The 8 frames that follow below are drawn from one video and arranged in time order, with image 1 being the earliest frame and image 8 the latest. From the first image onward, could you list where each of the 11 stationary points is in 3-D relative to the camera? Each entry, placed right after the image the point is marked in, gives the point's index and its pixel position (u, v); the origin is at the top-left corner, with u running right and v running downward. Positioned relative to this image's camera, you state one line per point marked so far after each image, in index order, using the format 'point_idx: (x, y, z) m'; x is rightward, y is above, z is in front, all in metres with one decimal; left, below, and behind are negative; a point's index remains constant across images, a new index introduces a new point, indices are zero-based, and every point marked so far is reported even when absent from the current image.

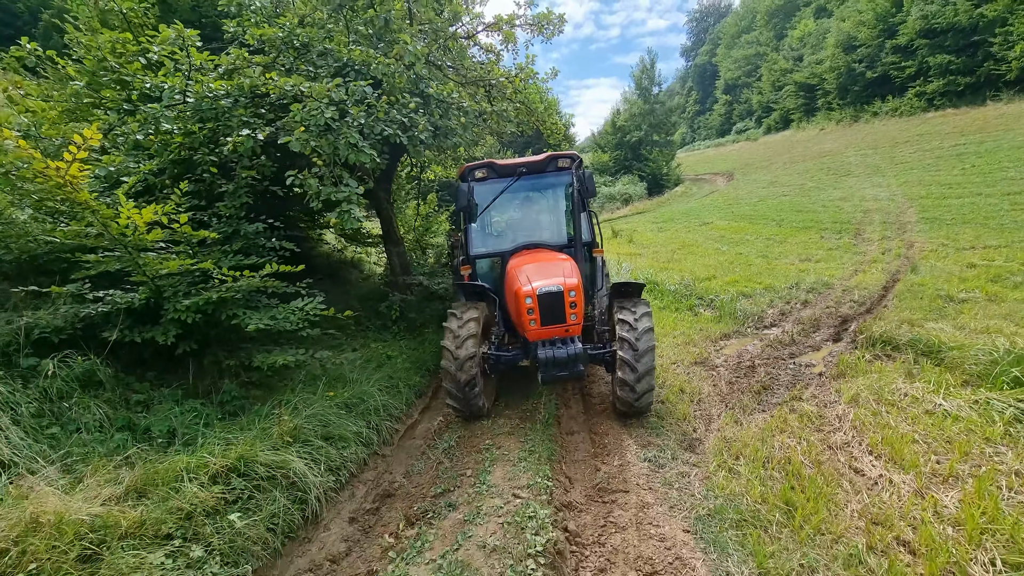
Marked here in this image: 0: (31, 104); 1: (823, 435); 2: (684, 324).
0: (-3.5, +1.4, +3.9) m
1: (+2.4, -1.1, +3.9) m
2: (+2.7, -0.6, +7.8) m
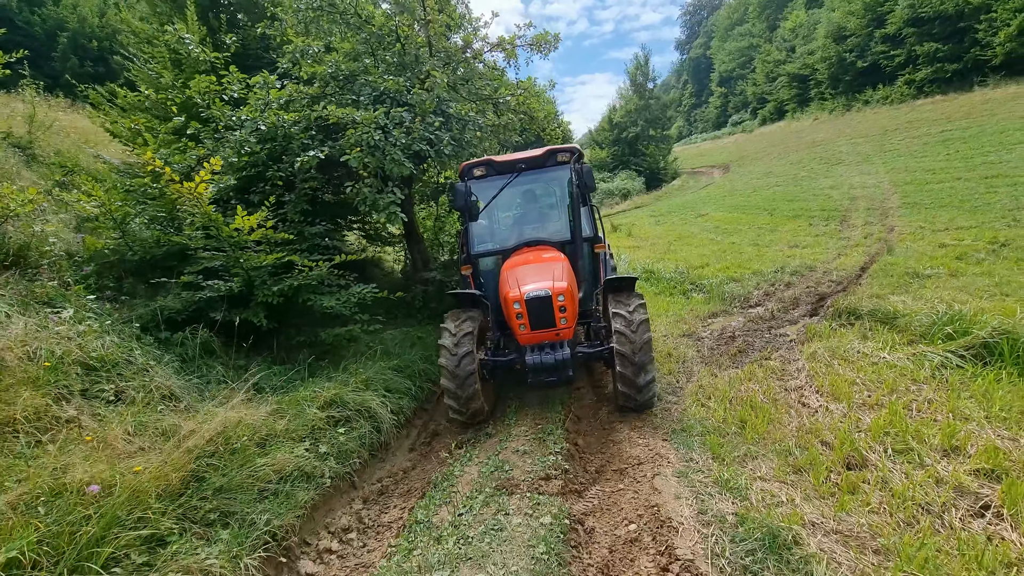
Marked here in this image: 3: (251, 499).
0: (-3.4, +1.5, +4.8) m
1: (+2.6, -0.9, +4.9) m
2: (+2.9, -0.3, +8.8) m
3: (-1.3, -1.1, +2.6) m
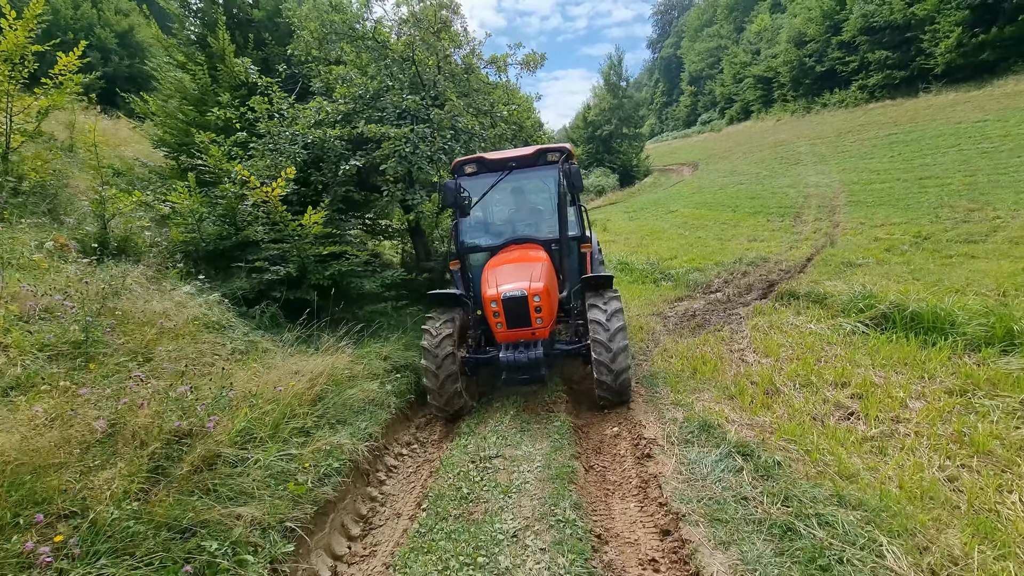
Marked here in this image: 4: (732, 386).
0: (-3.4, +1.6, +5.8) m
1: (+2.7, -0.7, +6.2) m
2: (+2.7, -0.1, +10.1) m
3: (-1.2, -0.9, +3.7) m
4: (+2.0, -0.9, +4.5) m
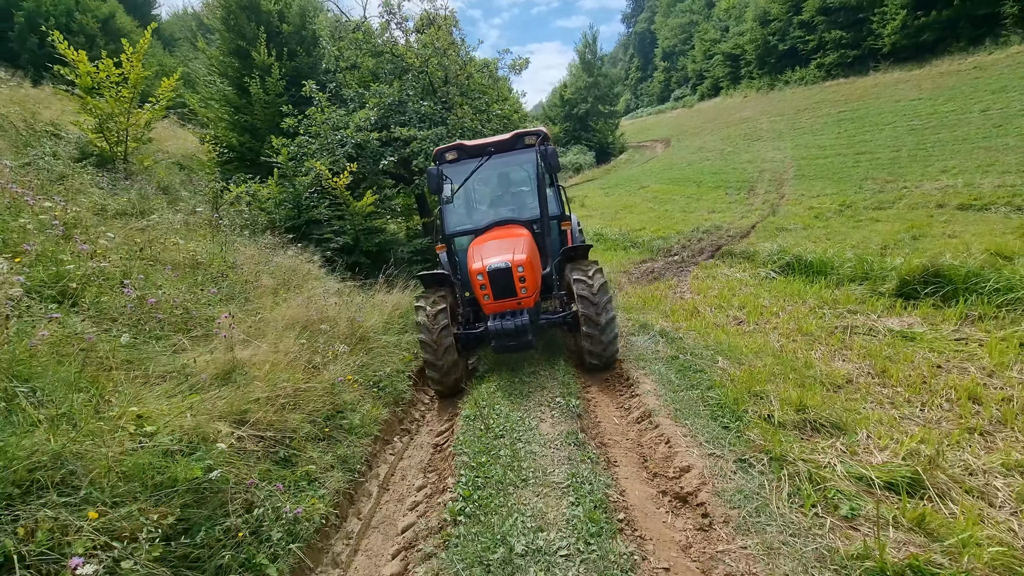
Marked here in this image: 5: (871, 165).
0: (-3.4, +2.1, +7.6) m
1: (+2.7, 0.0, +8.3) m
2: (+2.6, +0.8, +12.1) m
3: (-1.1, -0.5, +5.7) m
4: (+2.1, -0.3, +6.6) m
5: (+12.0, +4.1, +16.8) m
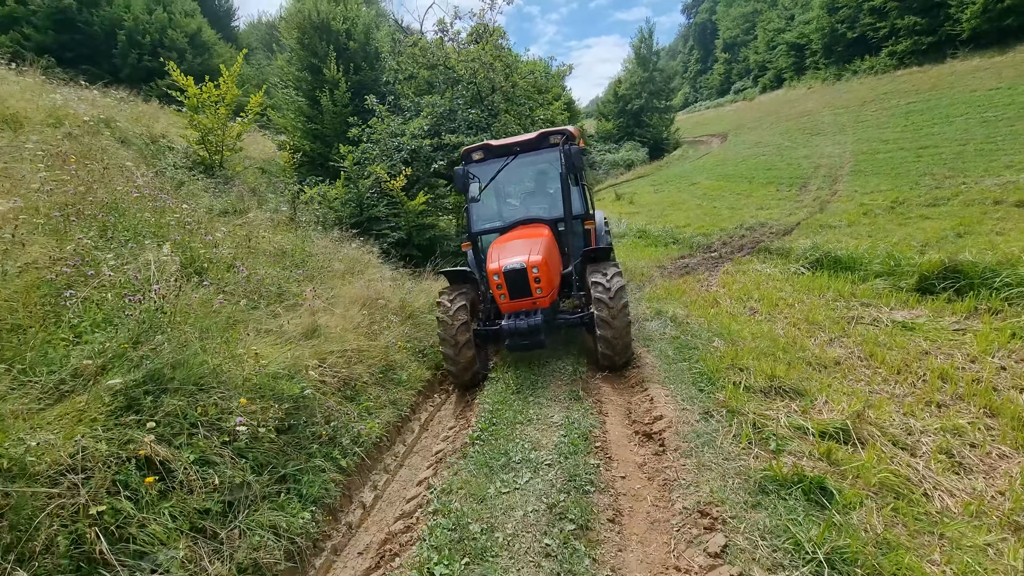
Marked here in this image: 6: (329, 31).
0: (-2.8, +2.3, +8.7) m
1: (+3.3, +0.1, +8.7) m
2: (+3.6, +0.9, +12.6) m
3: (-0.7, -0.3, +6.6) m
4: (+2.5, -0.2, +7.1) m
5: (+13.5, +4.1, +16.2) m
6: (-3.8, +5.3, +10.3) m
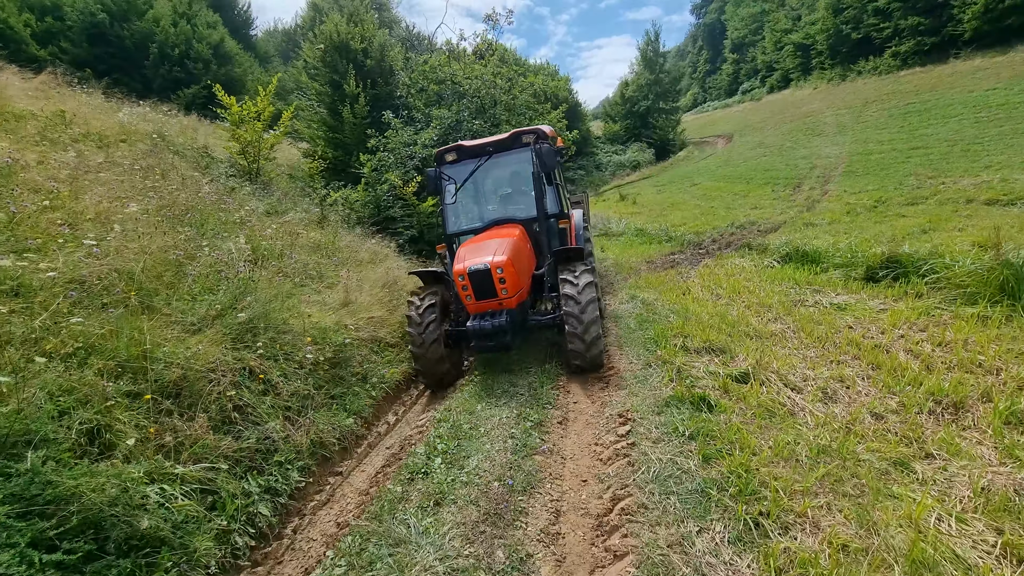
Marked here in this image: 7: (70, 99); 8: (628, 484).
0: (-2.8, +2.5, +9.8) m
1: (+3.3, +0.3, +9.7) m
2: (+3.7, +1.1, +13.6) m
3: (-0.7, -0.2, +7.7) m
4: (+2.5, 0.0, +8.1) m
5: (+13.7, +4.3, +17.0) m
6: (-3.7, +5.4, +11.5) m
7: (-7.1, +3.1, +8.2) m
8: (+0.6, -1.0, +2.6) m
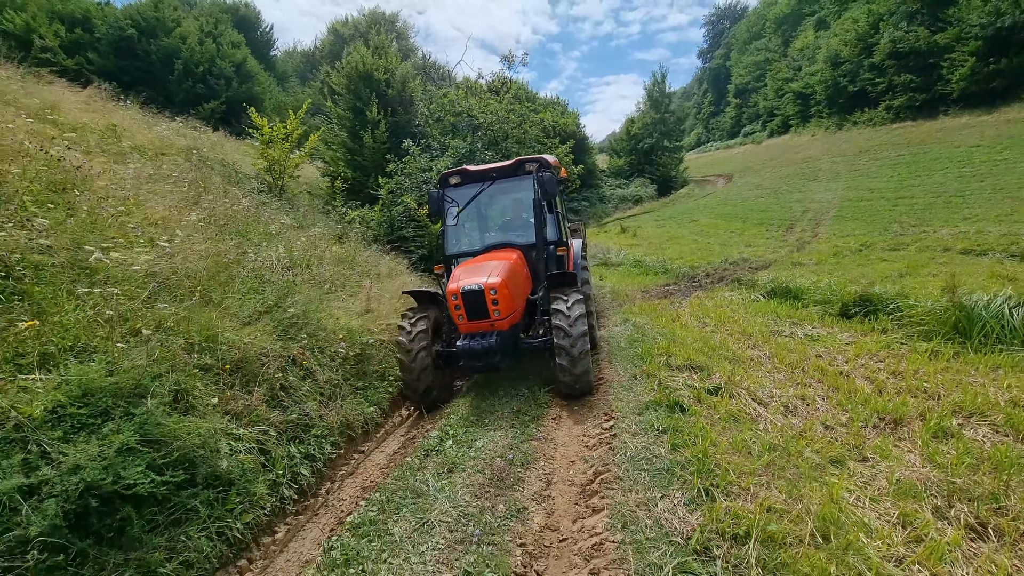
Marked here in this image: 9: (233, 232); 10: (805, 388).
0: (-2.7, +2.2, +10.5) m
1: (+3.3, -0.3, +10.3) m
2: (+3.8, +0.3, +14.2) m
3: (-0.7, -0.4, +8.2) m
4: (+2.5, -0.5, +8.7) m
5: (+13.9, +2.8, +17.8) m
6: (-3.4, +5.1, +12.3) m
7: (-7.0, +3.1, +8.9) m
8: (+0.6, -1.1, +3.2) m
9: (-2.9, +0.6, +5.2) m
10: (+2.9, -1.0, +5.0) m
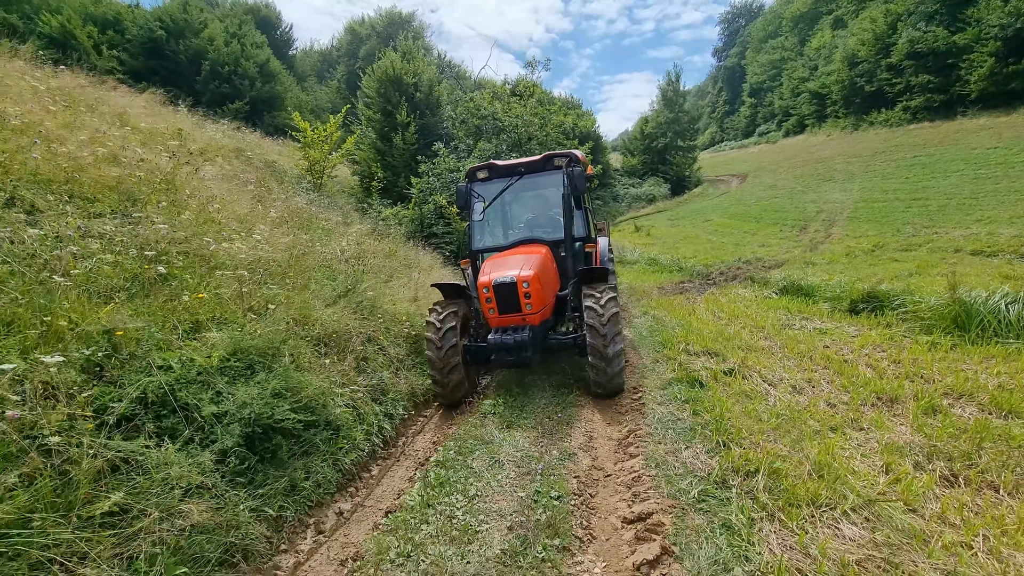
0: (-2.1, +2.3, +11.2) m
1: (+3.8, -0.2, +10.8) m
2: (+4.4, +0.3, +14.7) m
3: (-0.3, -0.3, +8.8) m
4: (+3.0, -0.4, +9.3) m
5: (+14.6, +2.7, +18.1) m
6: (-2.8, +5.2, +13.0) m
7: (-6.5, +3.3, +9.6) m
8: (+0.9, -1.0, +3.7) m
9: (-2.5, +0.7, +5.9) m
10: (+3.3, -0.9, +5.5) m
